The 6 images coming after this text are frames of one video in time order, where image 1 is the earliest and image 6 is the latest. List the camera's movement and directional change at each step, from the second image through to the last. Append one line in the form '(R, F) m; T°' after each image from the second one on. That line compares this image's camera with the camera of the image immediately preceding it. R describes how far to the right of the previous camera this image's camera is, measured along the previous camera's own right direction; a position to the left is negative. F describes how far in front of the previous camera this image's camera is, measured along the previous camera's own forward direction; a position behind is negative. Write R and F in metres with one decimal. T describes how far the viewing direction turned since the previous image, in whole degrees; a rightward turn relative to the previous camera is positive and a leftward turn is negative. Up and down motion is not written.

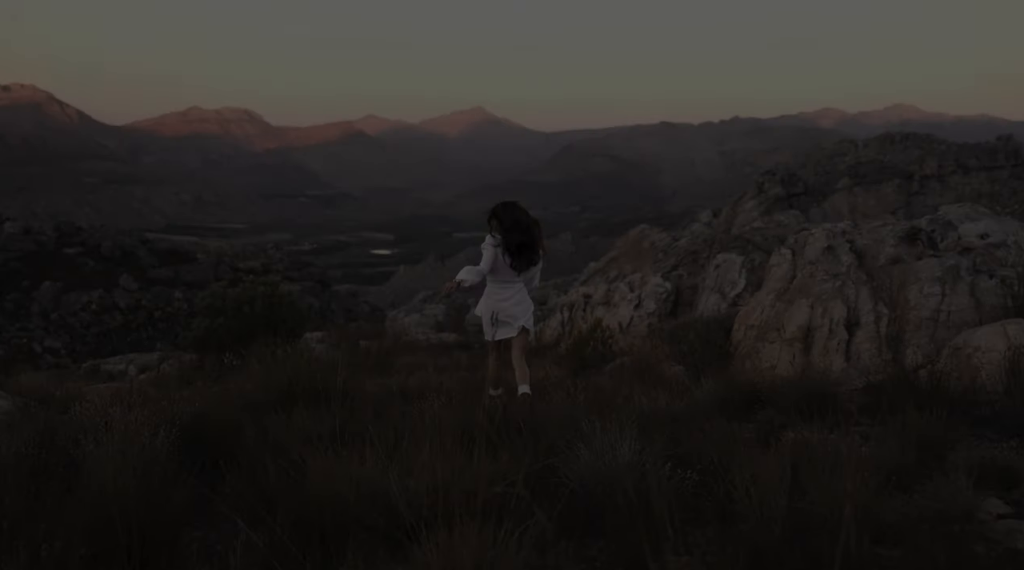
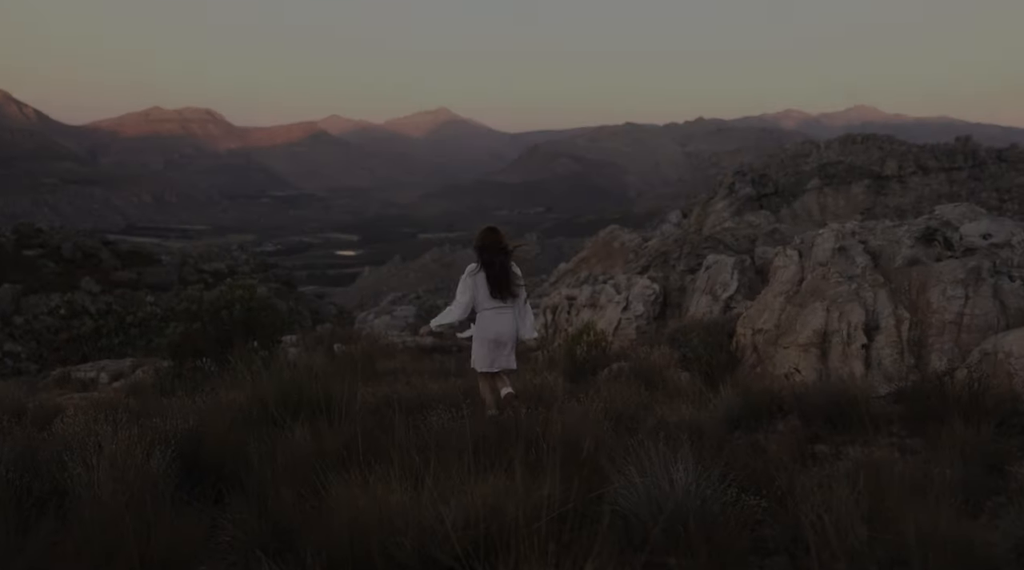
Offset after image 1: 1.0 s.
(-0.3, +0.3) m; +2°
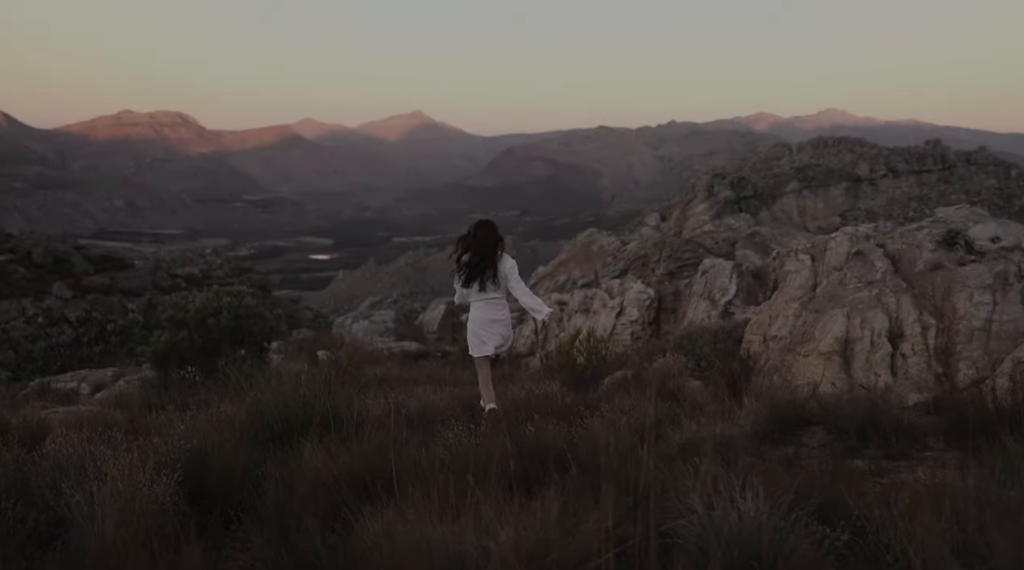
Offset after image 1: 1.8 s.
(-0.3, +0.3) m; +1°
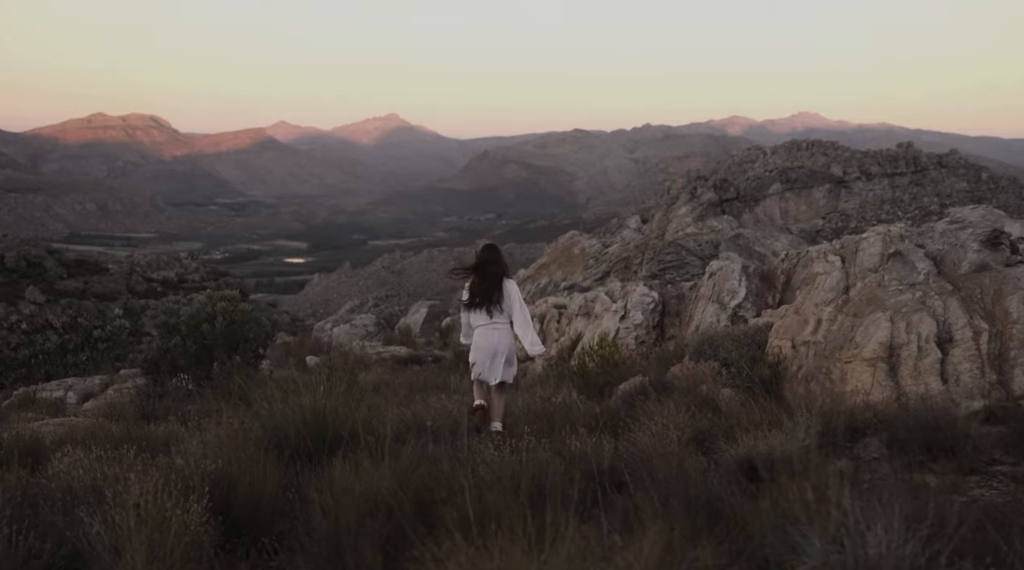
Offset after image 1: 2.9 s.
(-0.4, +0.4) m; +1°
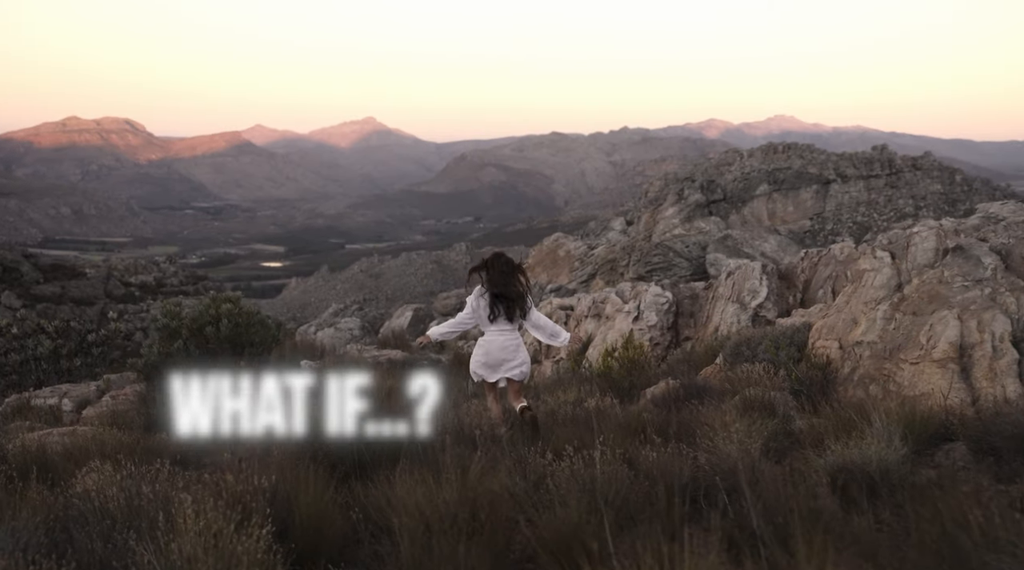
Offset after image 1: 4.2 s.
(-0.5, +0.4) m; +1°
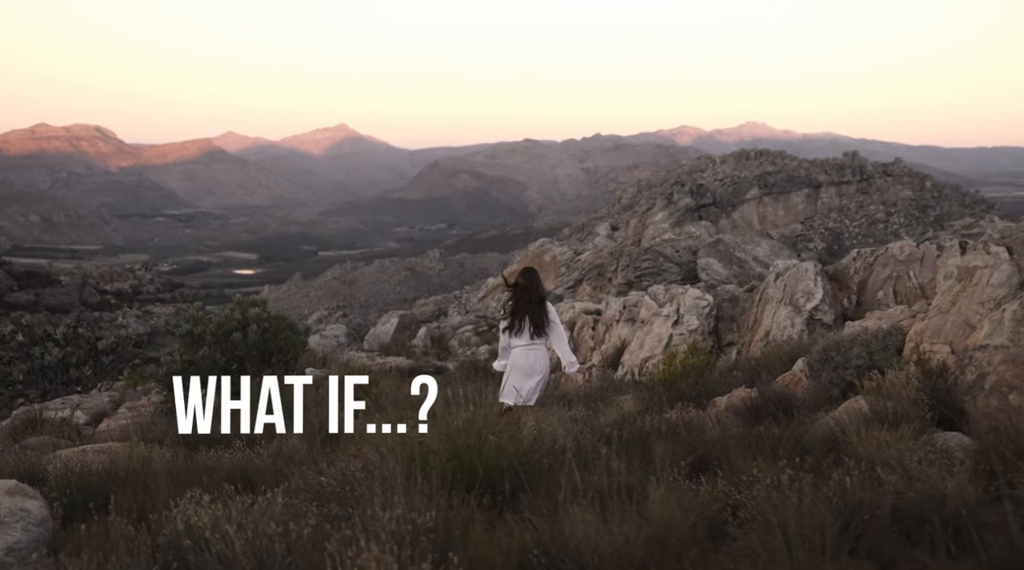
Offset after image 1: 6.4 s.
(-0.9, +0.7) m; +1°
